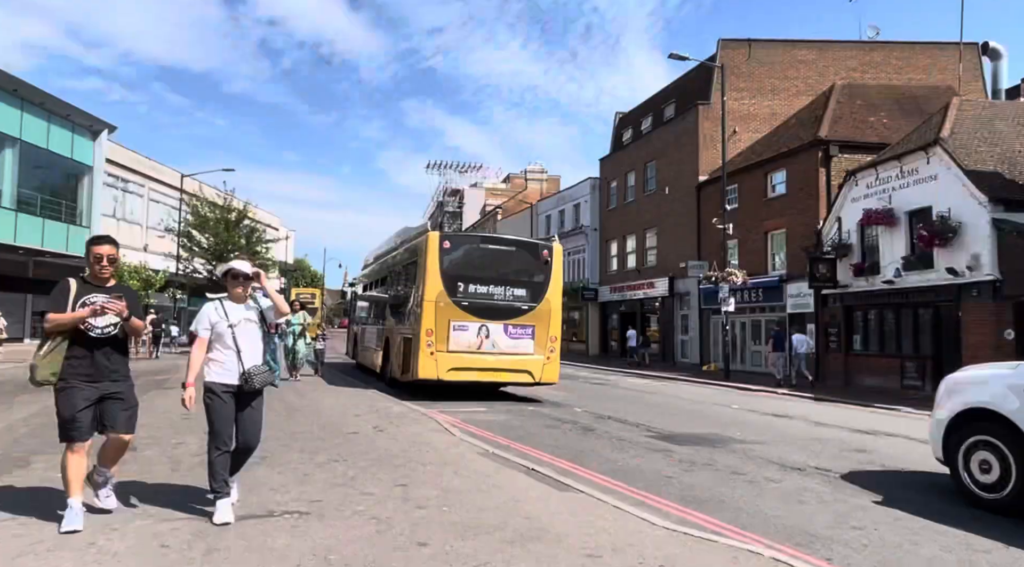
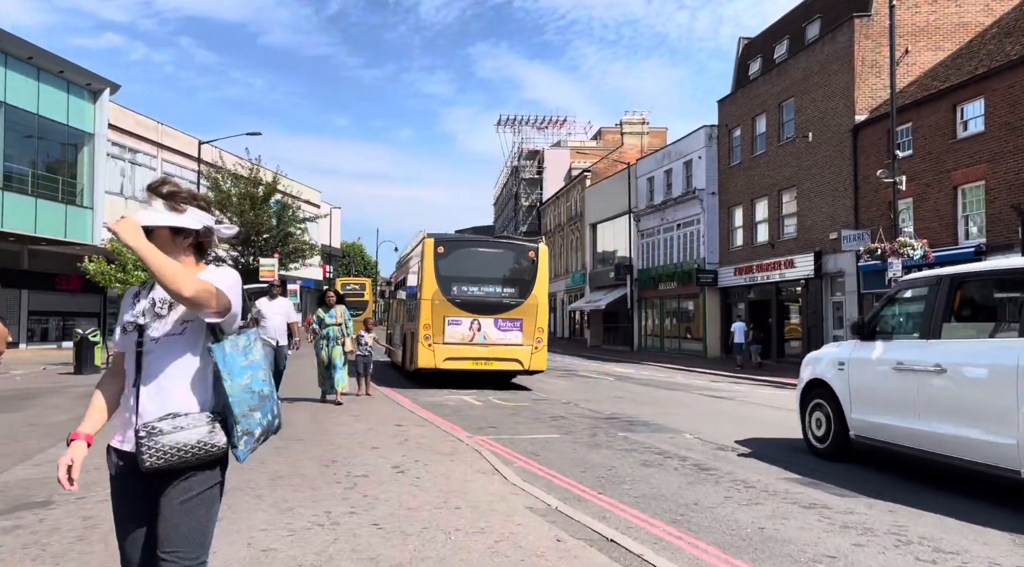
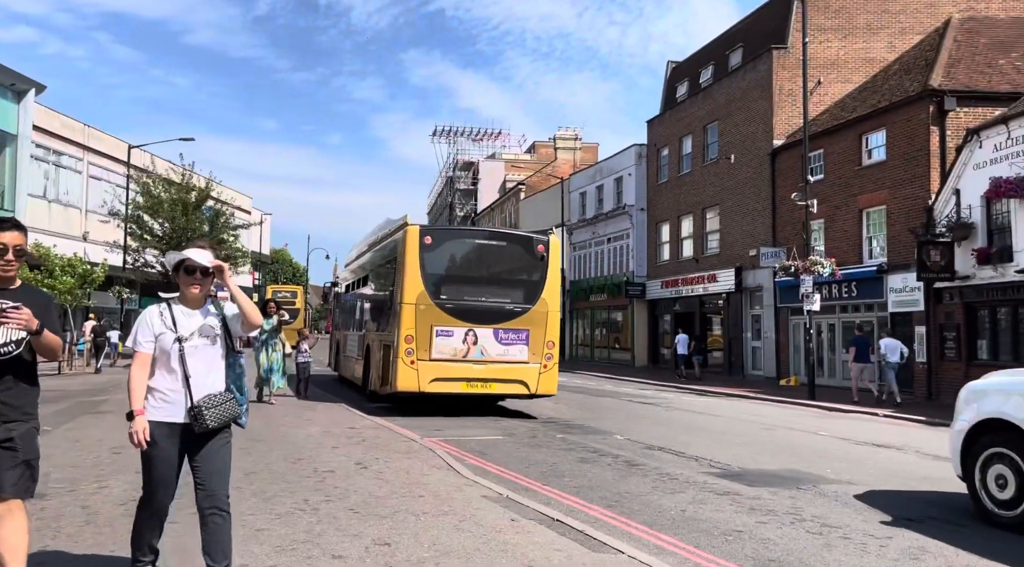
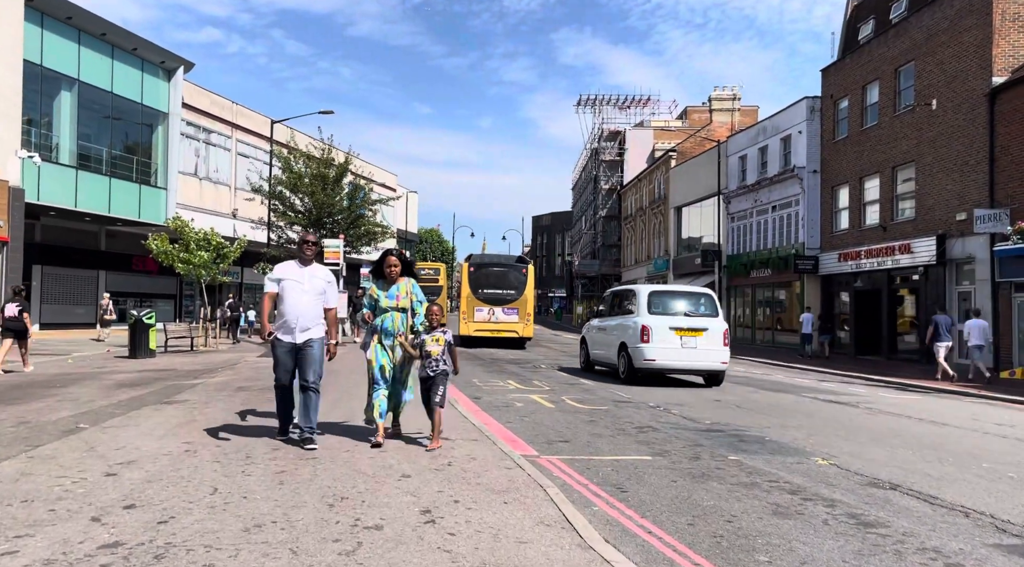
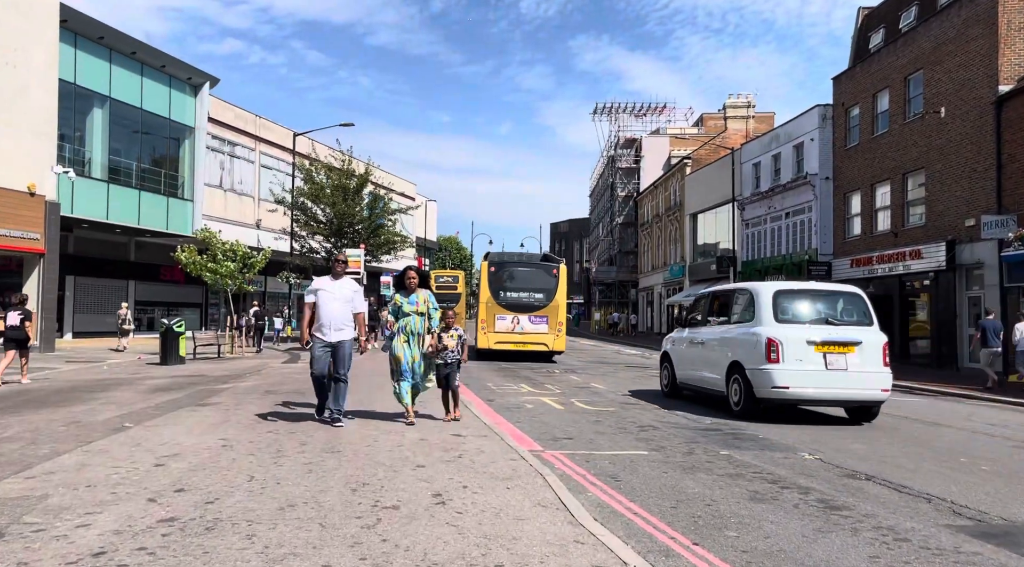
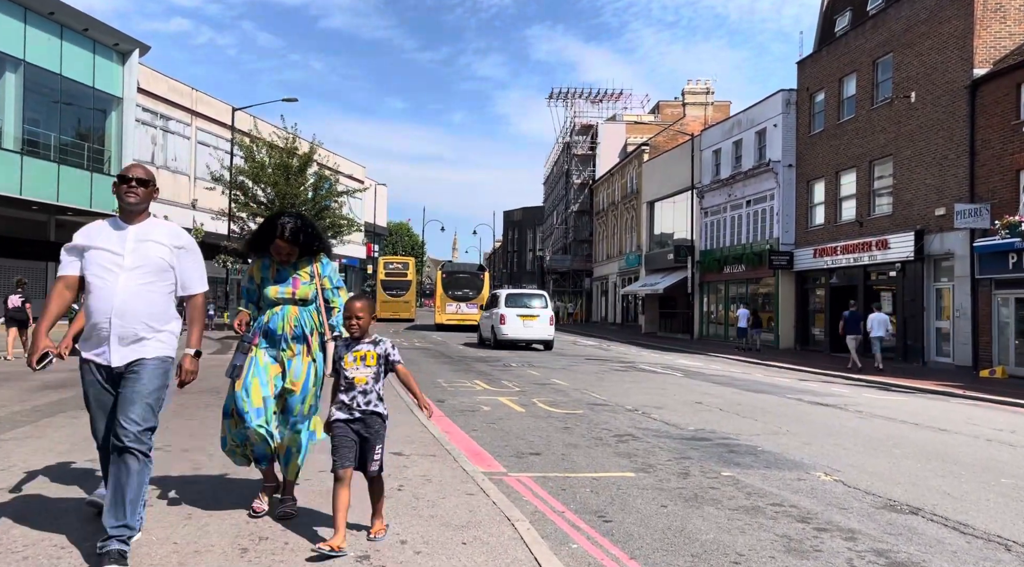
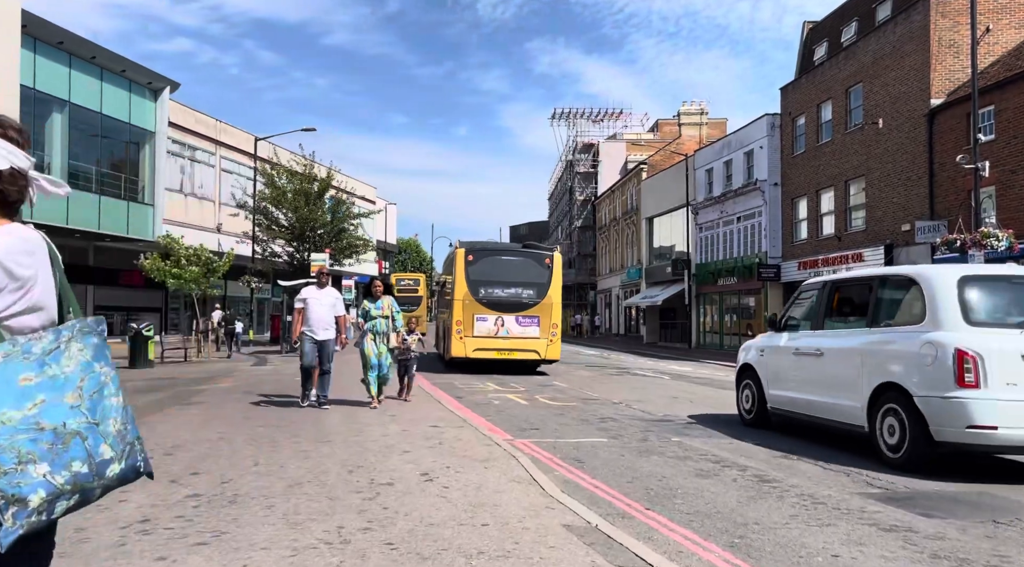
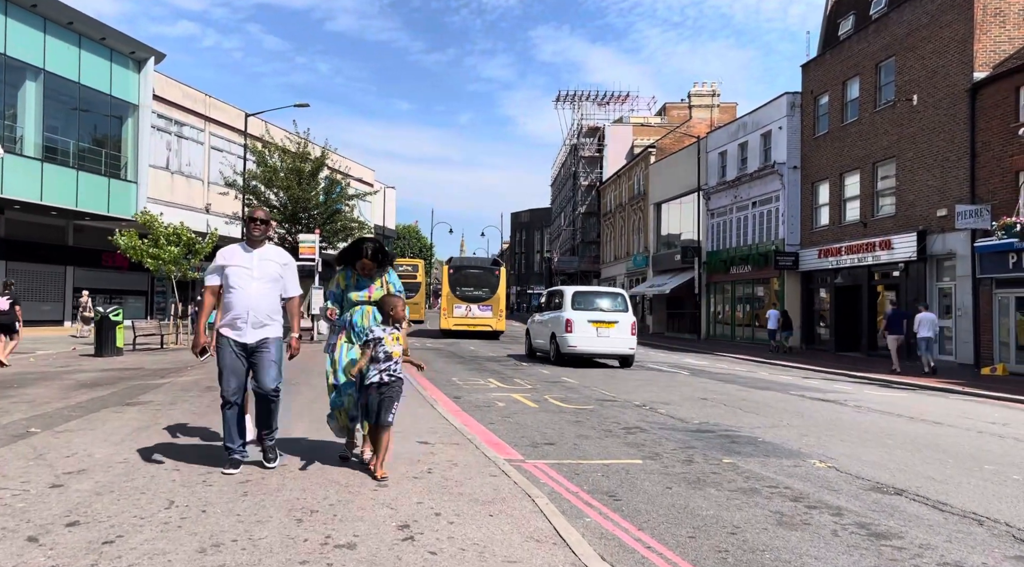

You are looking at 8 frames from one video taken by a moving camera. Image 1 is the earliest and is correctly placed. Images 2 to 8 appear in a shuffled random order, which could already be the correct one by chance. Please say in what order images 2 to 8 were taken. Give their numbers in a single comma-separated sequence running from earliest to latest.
3, 2, 7, 5, 4, 8, 6
